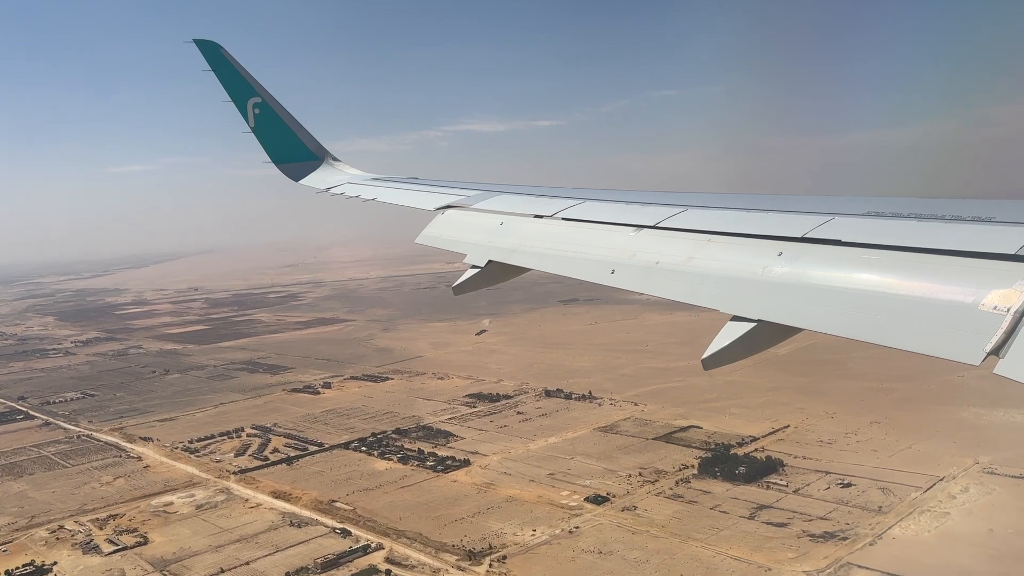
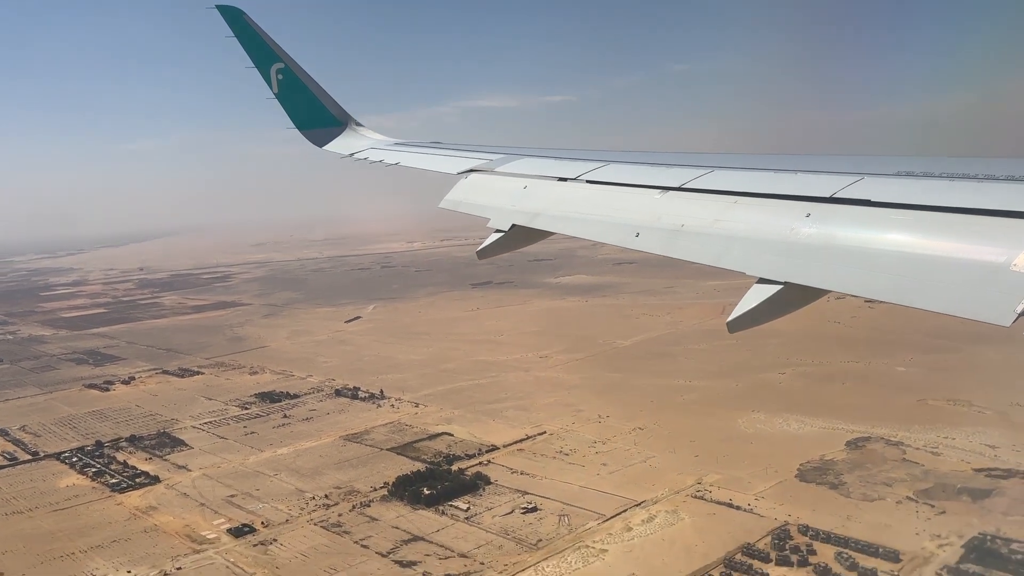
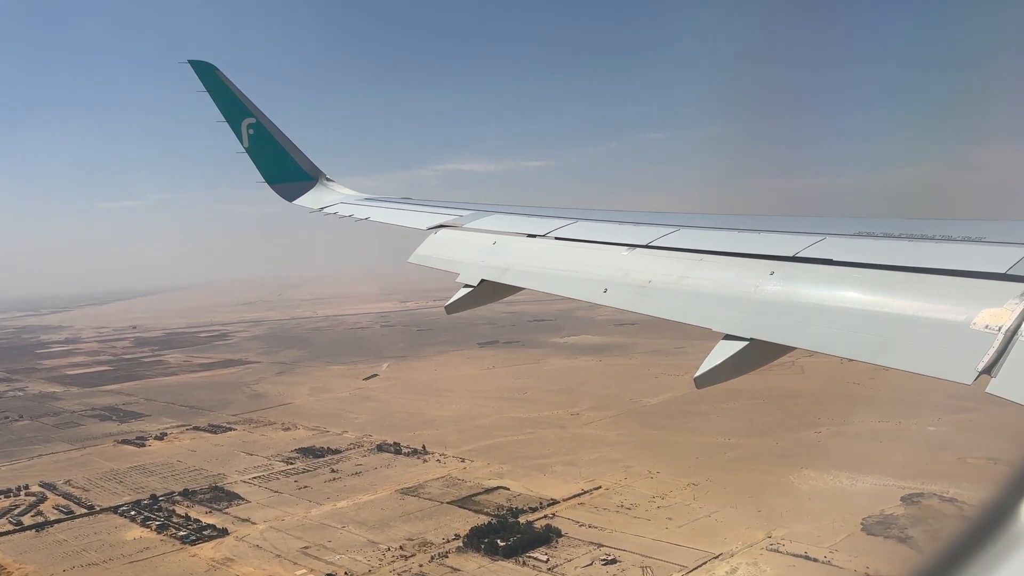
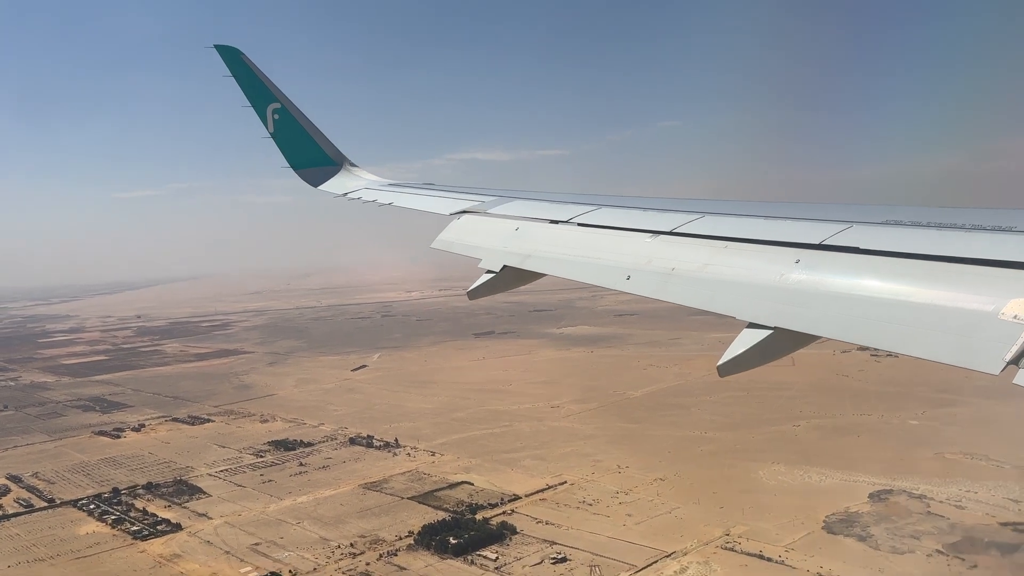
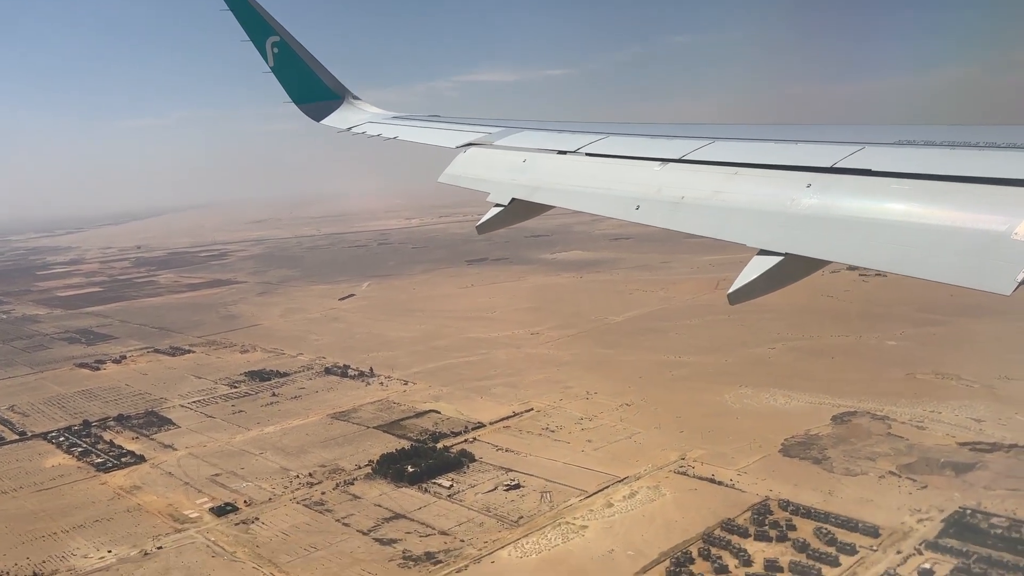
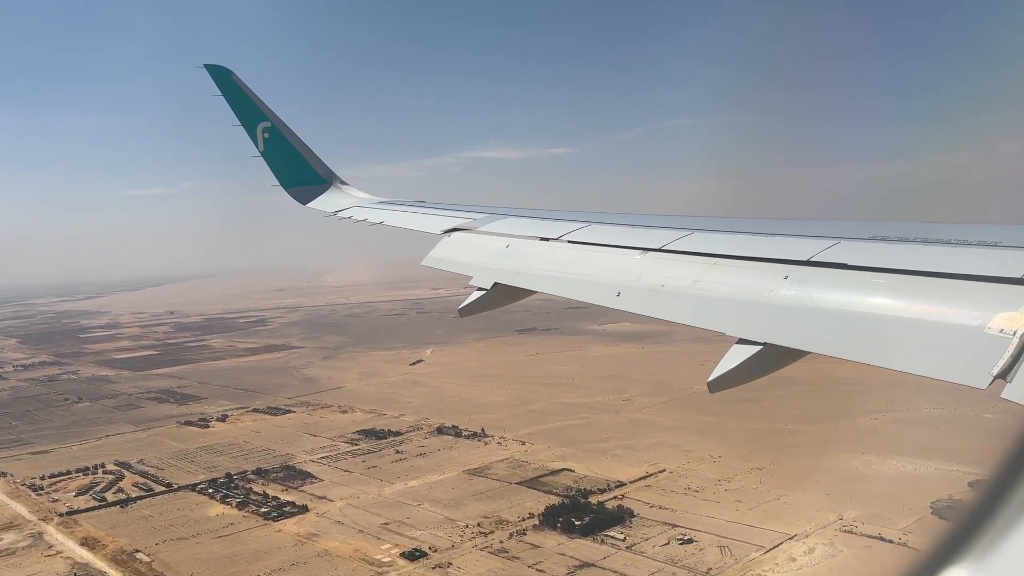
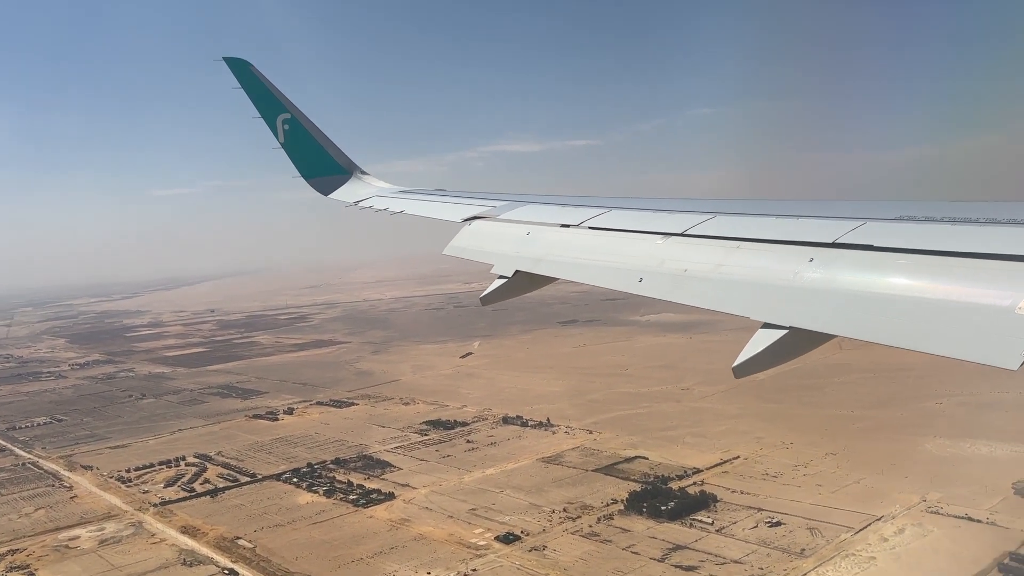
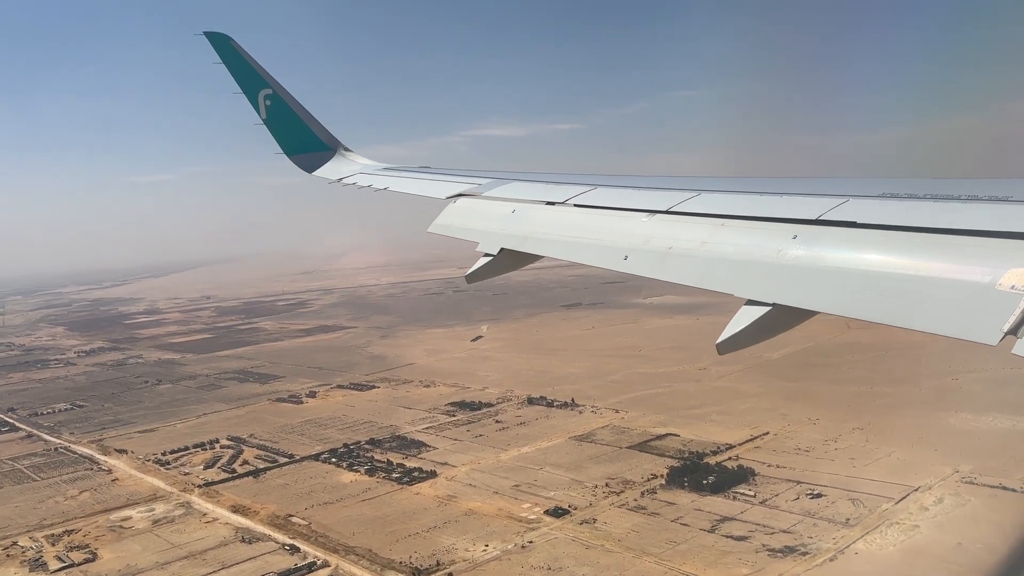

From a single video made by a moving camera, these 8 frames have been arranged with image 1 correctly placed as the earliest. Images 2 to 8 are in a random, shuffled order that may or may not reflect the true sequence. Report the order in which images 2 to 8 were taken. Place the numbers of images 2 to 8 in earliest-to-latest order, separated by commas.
8, 7, 6, 3, 4, 2, 5
